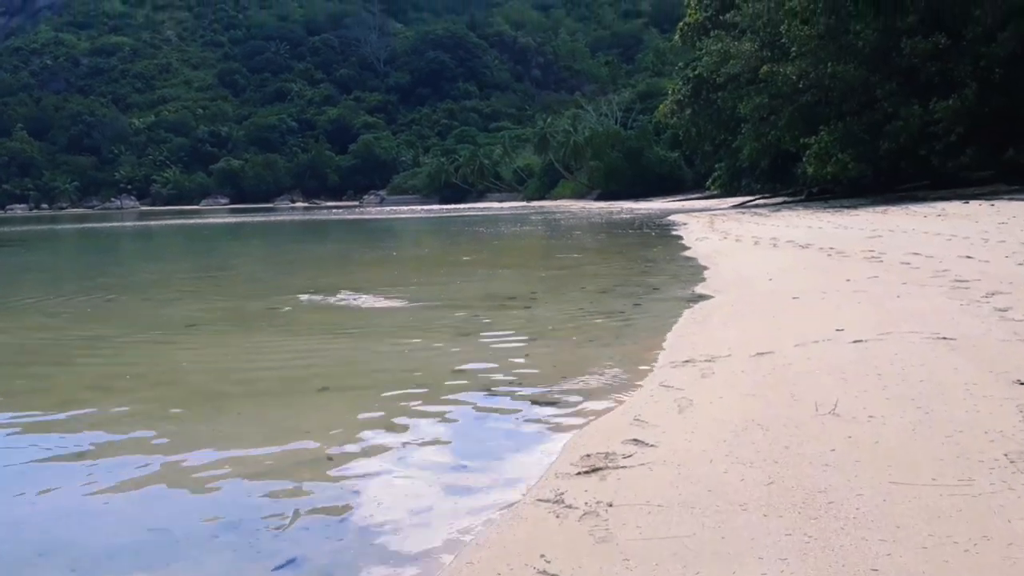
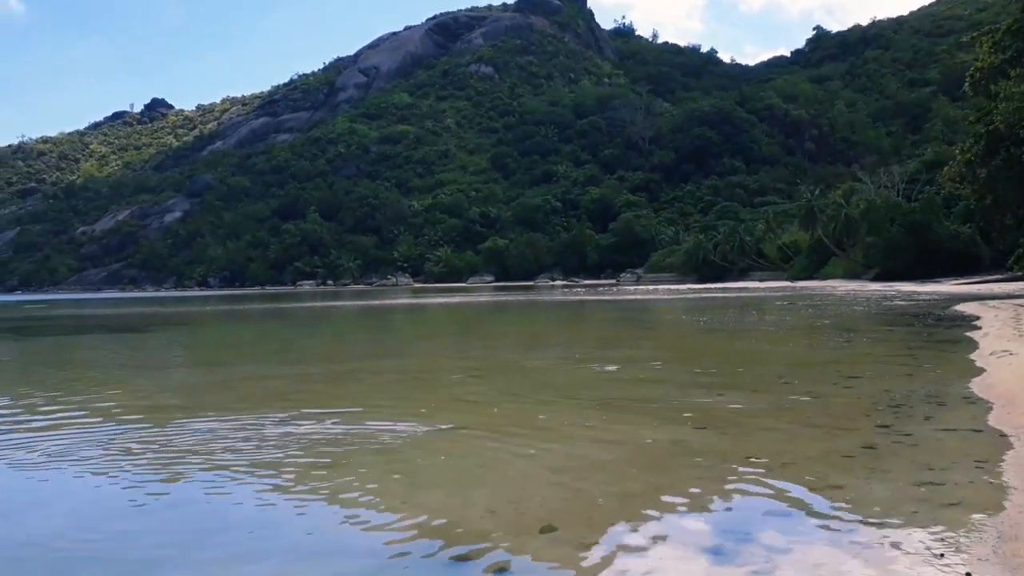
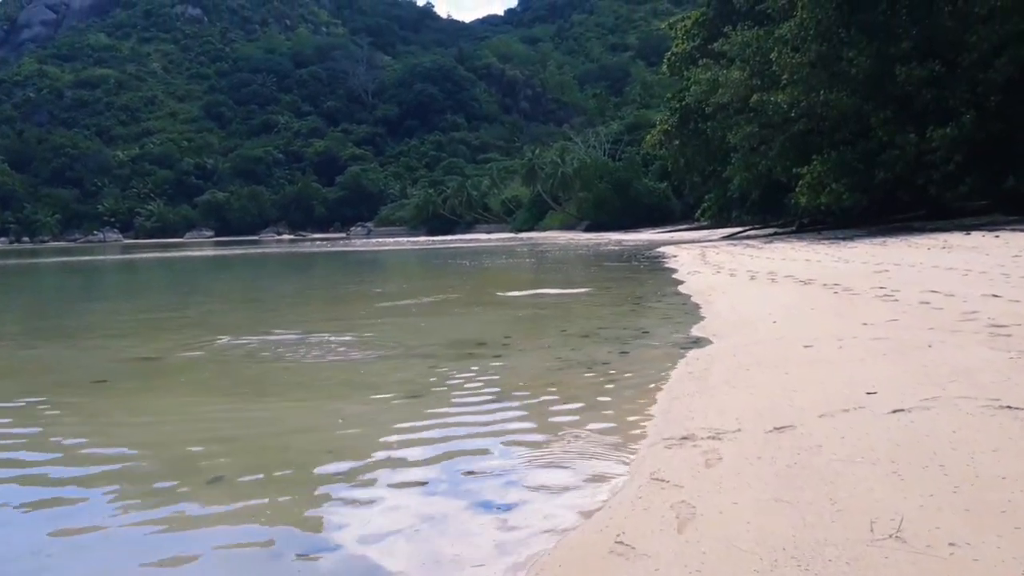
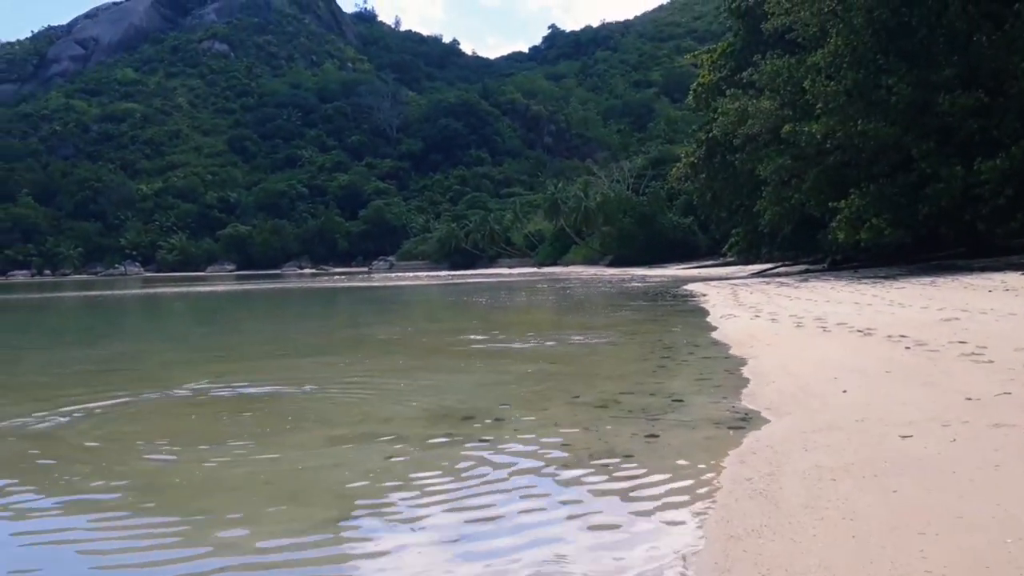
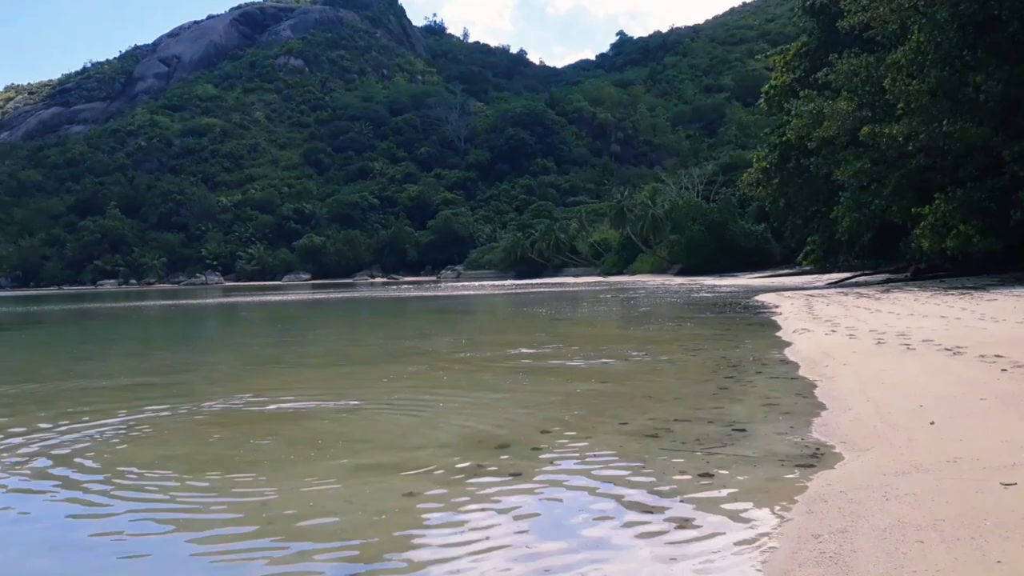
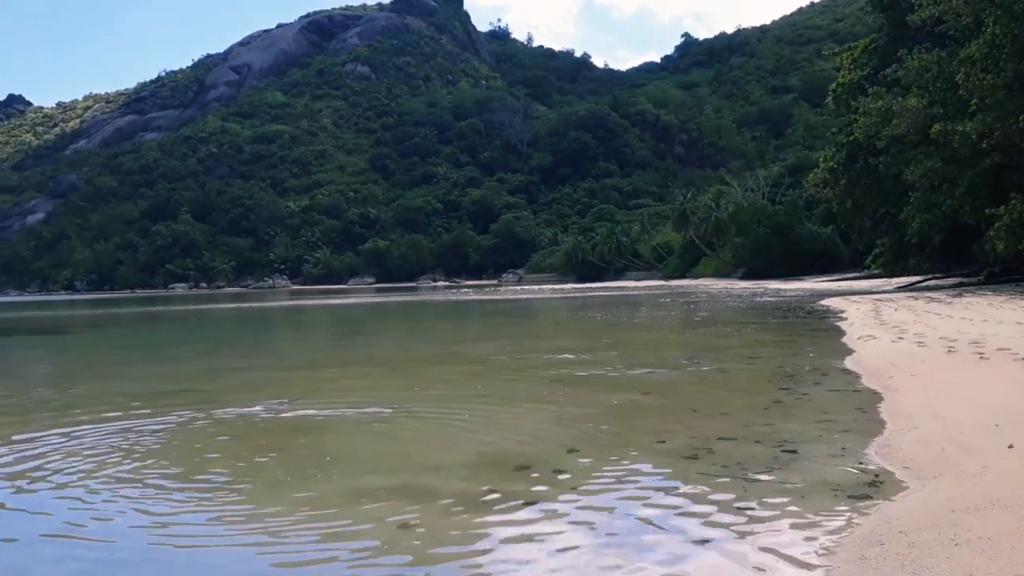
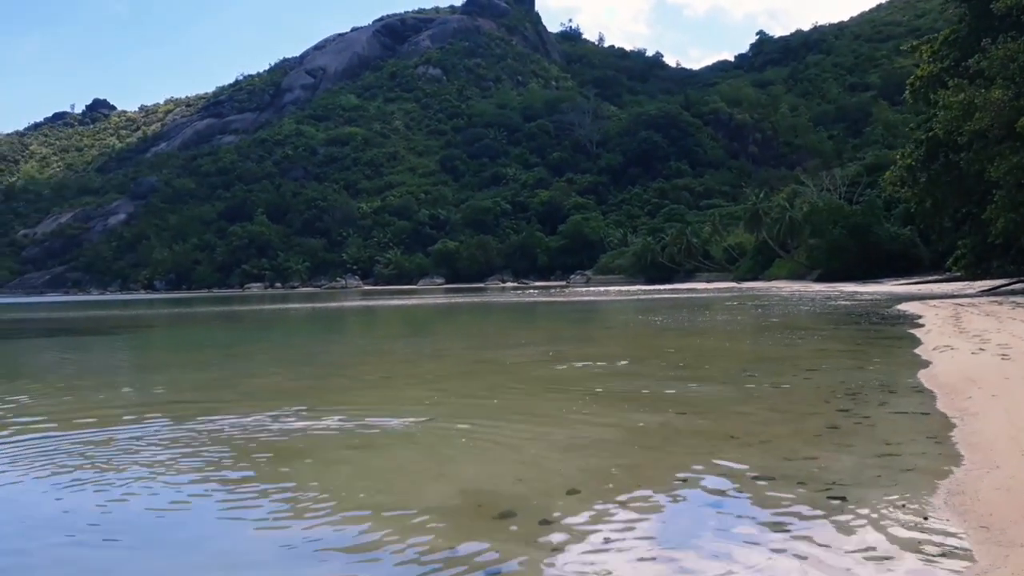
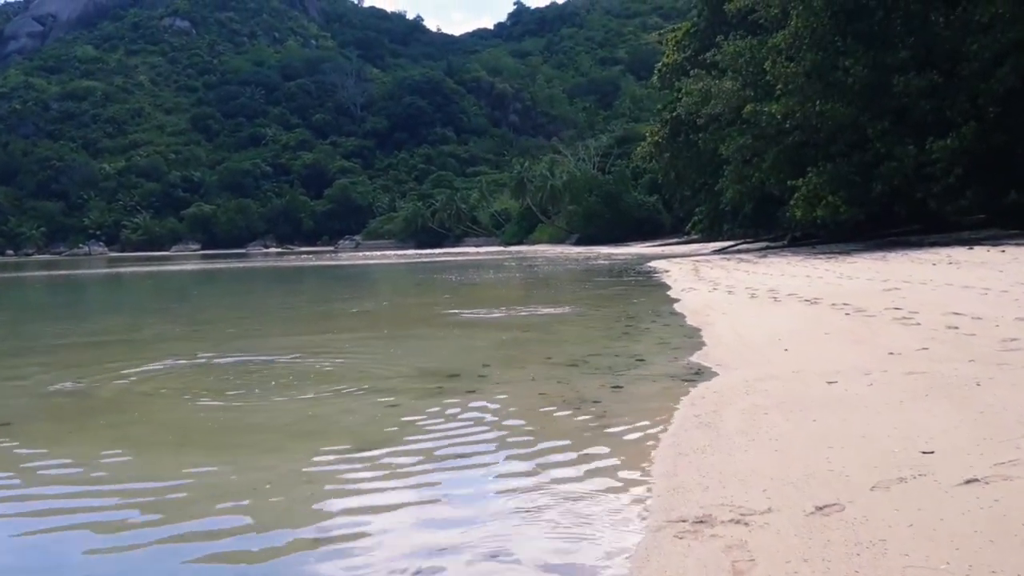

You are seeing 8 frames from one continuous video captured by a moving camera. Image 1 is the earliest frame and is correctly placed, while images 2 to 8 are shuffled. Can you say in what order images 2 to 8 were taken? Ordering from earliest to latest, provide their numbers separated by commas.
3, 8, 4, 5, 6, 7, 2
